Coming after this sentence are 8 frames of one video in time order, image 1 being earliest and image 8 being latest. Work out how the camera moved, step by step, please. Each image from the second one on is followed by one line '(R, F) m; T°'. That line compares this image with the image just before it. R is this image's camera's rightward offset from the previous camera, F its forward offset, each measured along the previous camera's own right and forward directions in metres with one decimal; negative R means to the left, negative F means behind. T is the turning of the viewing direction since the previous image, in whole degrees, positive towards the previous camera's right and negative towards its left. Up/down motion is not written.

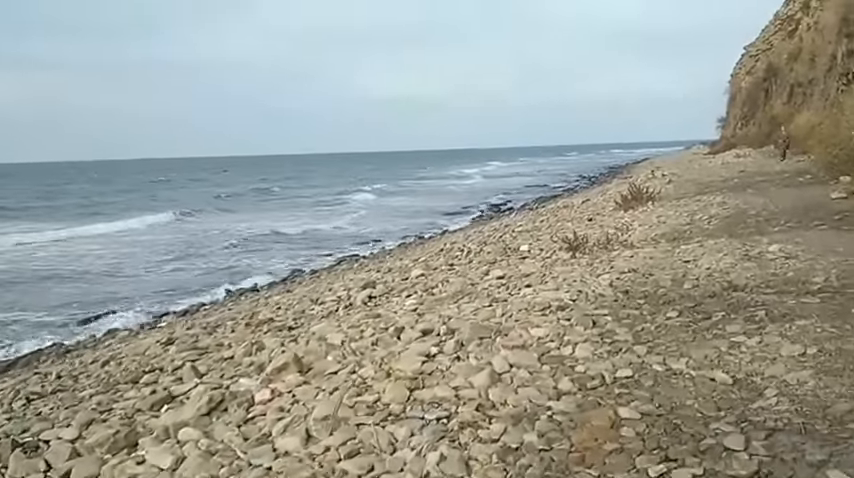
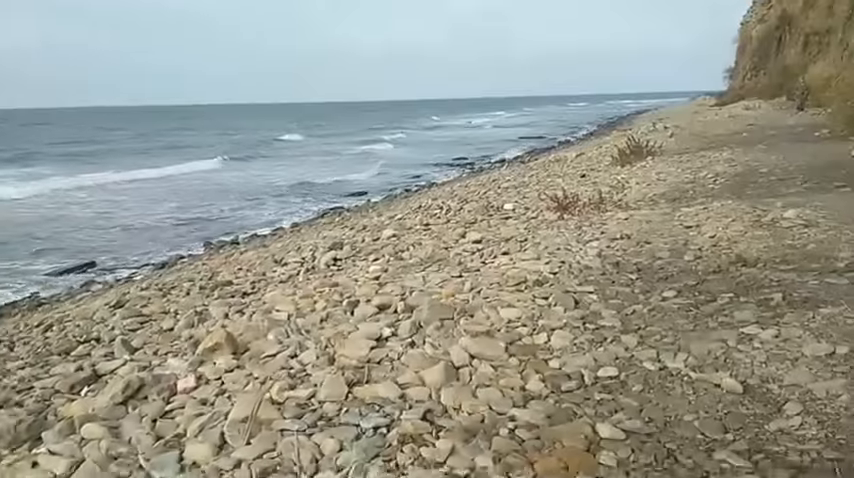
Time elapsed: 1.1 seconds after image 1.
(+0.3, +0.9) m; 0°
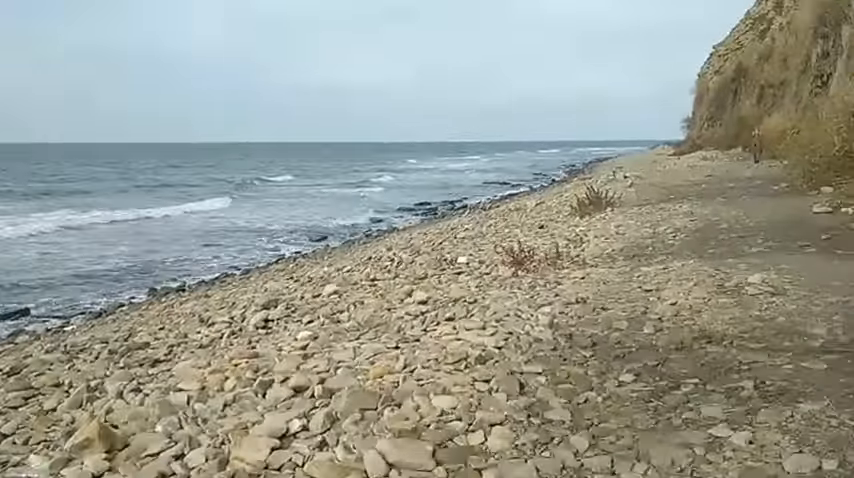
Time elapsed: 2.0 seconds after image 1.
(+0.2, +0.7) m; +3°
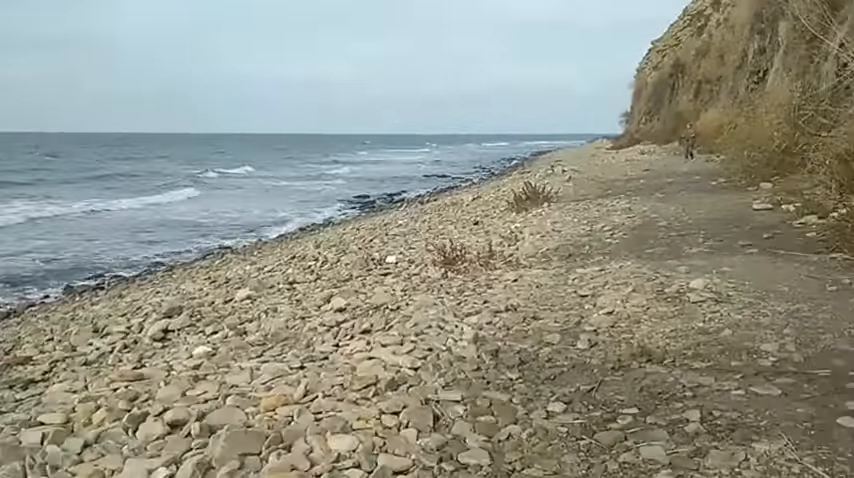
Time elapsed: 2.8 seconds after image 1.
(+0.2, +0.7) m; +4°
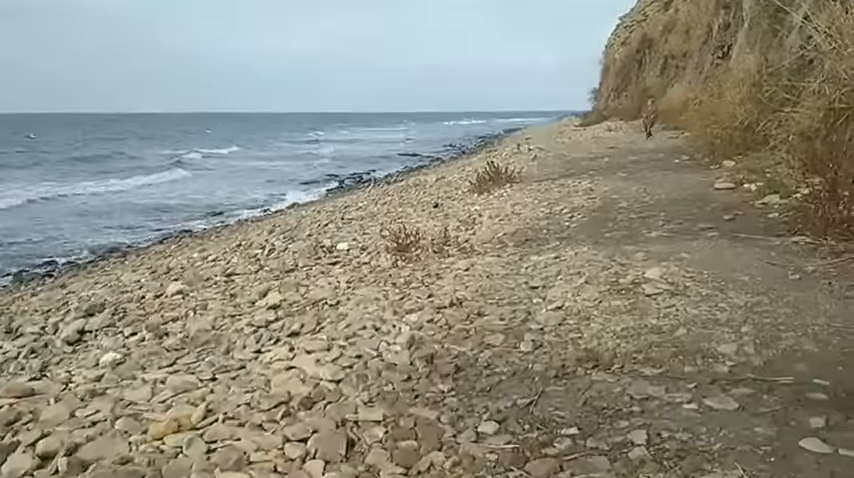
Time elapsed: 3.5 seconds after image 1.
(+0.3, +0.5) m; +2°
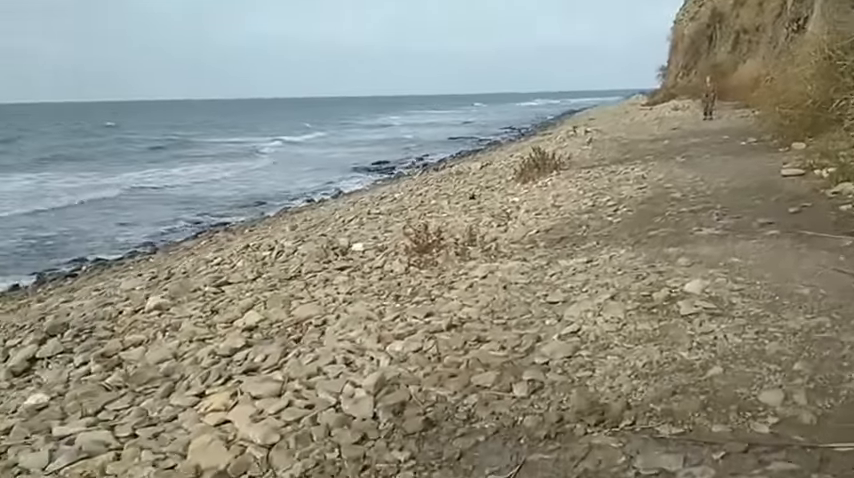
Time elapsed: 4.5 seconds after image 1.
(+0.5, +0.9) m; -5°
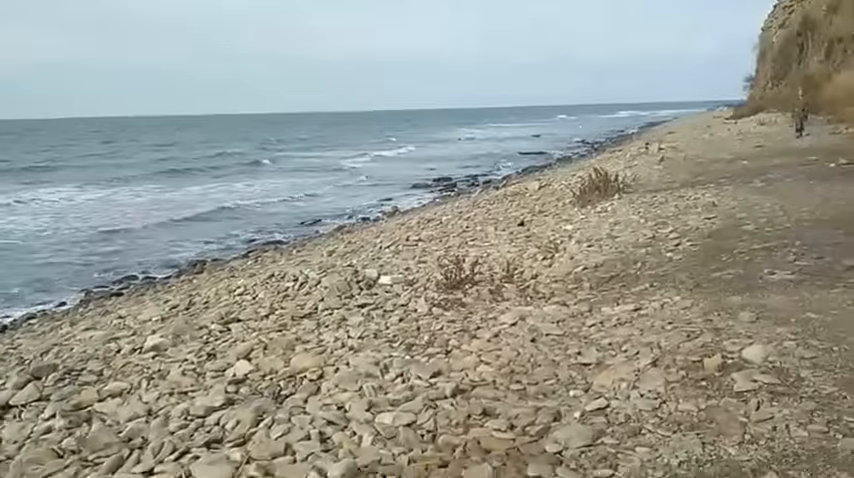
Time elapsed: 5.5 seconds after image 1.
(+0.3, +0.7) m; -5°
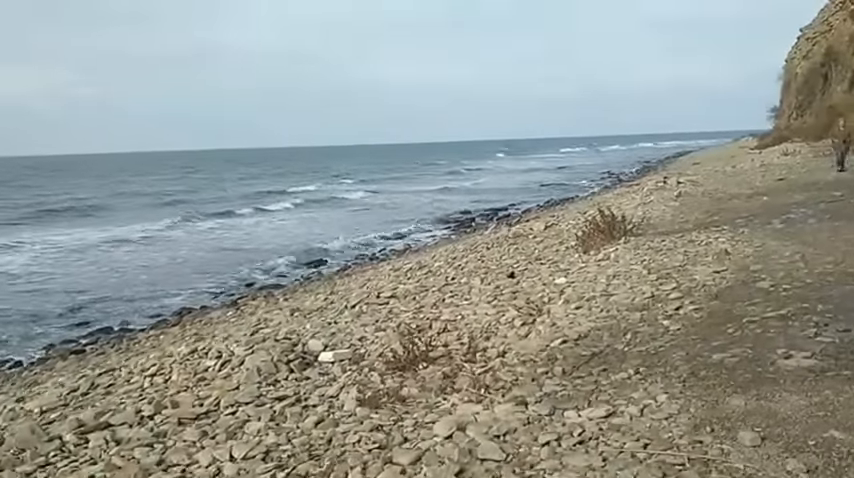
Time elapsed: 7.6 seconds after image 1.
(+0.8, +1.4) m; -3°
